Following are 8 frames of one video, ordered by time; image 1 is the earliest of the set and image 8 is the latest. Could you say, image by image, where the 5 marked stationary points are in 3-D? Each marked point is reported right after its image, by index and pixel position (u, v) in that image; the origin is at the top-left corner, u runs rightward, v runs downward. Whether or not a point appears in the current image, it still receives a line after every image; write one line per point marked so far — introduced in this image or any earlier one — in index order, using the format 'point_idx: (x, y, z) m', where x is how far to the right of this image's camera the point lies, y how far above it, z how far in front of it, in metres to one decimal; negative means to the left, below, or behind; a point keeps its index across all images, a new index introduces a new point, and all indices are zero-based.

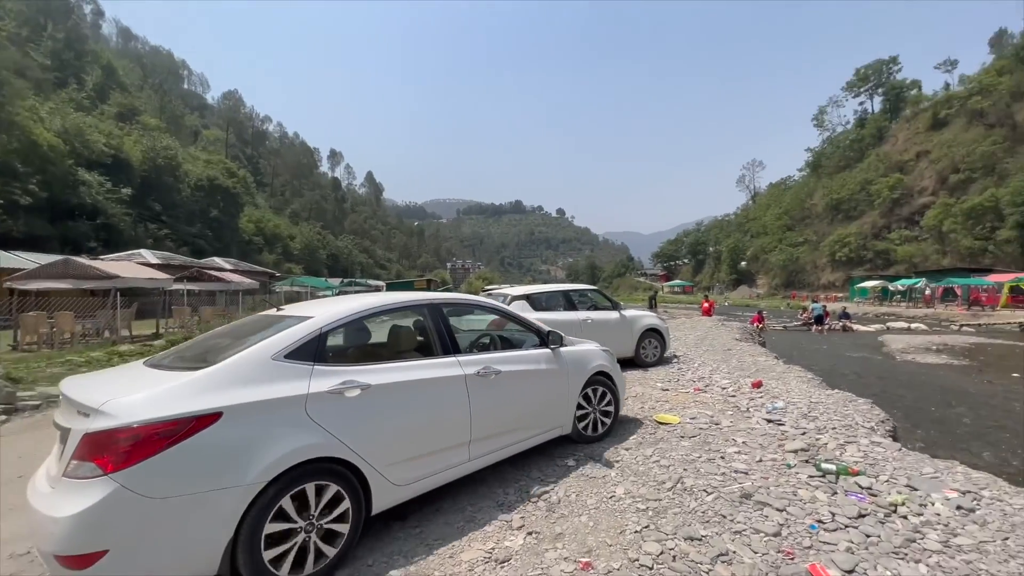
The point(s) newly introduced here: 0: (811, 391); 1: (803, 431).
0: (+4.7, -1.6, +7.4) m
1: (+3.3, -1.6, +5.3) m
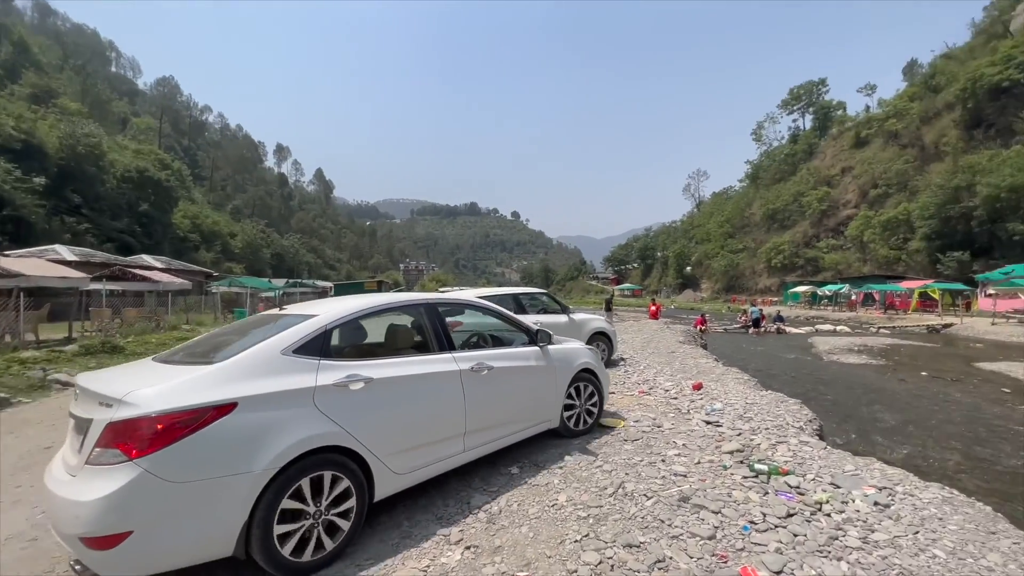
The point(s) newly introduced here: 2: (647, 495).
0: (+3.9, -1.7, +7.8) m
1: (+2.7, -1.7, +5.5) m
2: (+1.2, -1.8, +4.0) m
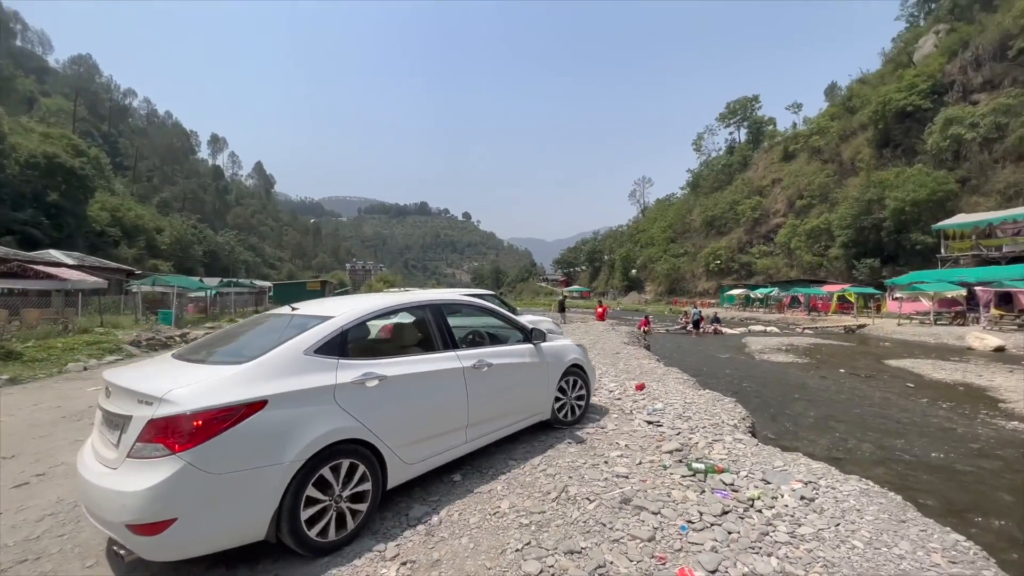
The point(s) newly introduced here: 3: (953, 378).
0: (+3.0, -1.8, +8.0) m
1: (+2.0, -1.7, +5.7) m
2: (+0.7, -1.8, +4.0) m
3: (+13.8, -2.8, +14.7) m
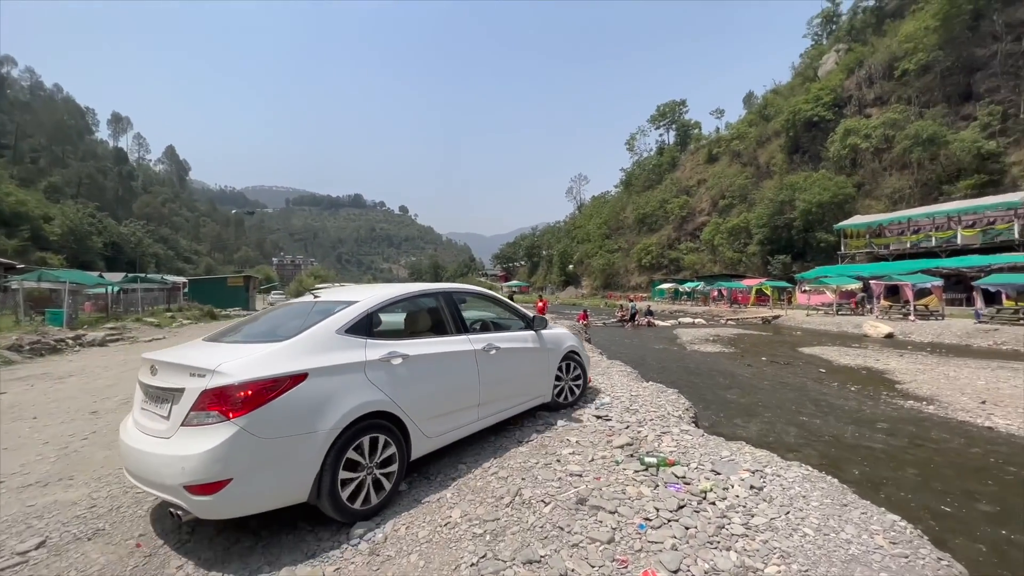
0: (+2.0, -1.6, +8.1) m
1: (+1.4, -1.6, +5.7) m
2: (+0.3, -1.7, +3.9) m
3: (+11.9, -2.6, +16.2) m
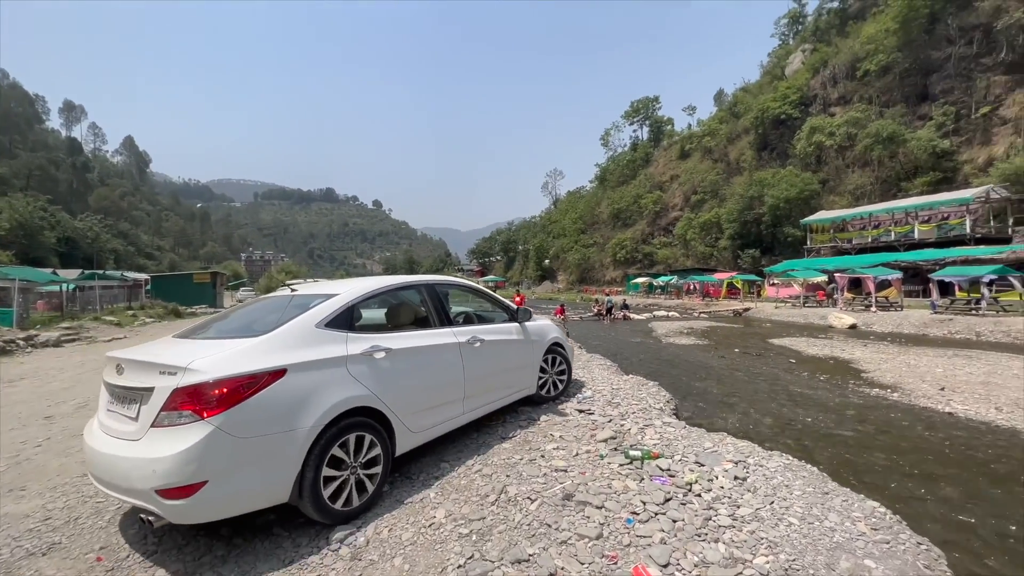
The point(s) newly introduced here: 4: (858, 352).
0: (+1.7, -1.5, +8.2) m
1: (+1.2, -1.6, +5.7) m
2: (+0.1, -1.7, +3.8) m
3: (+11.1, -2.3, +16.7) m
4: (+12.3, -2.3, +16.8) m
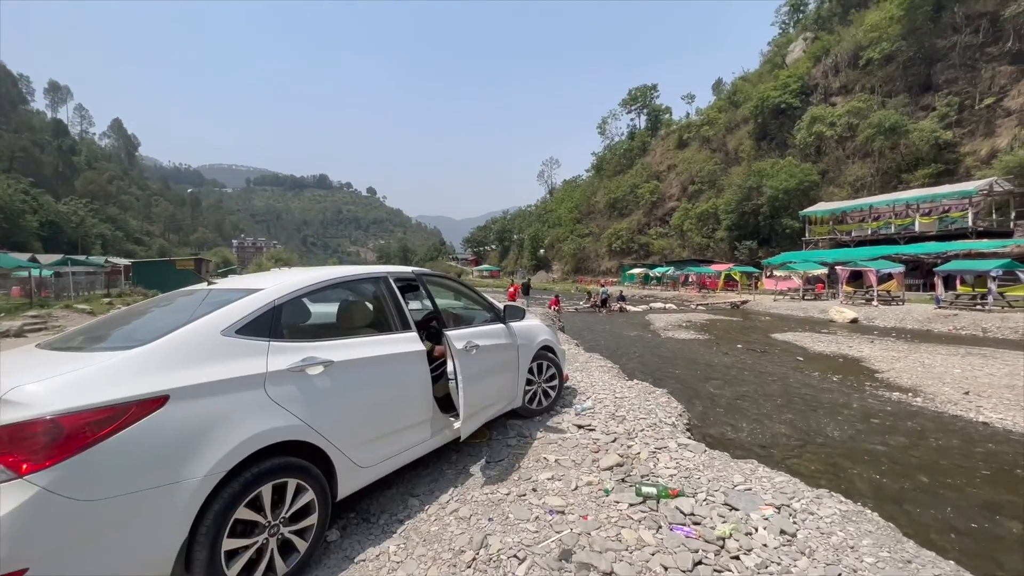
0: (+1.5, -1.4, +7.3) m
1: (+1.0, -1.5, +4.8) m
2: (0.0, -1.7, +2.9) m
3: (+10.9, -2.1, +16.0) m
4: (+12.0, -2.1, +16.1) m
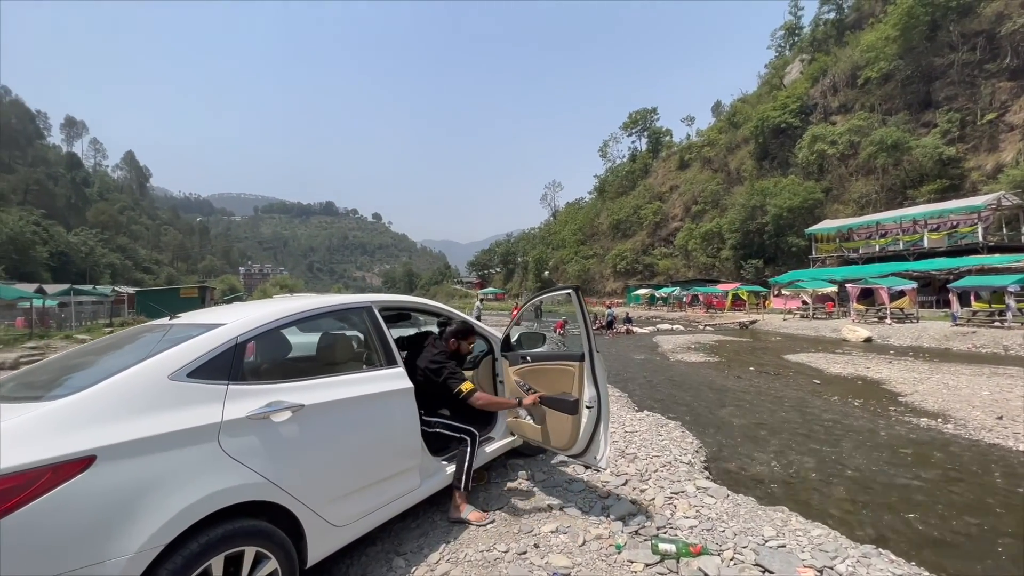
0: (+1.6, -1.8, +6.8) m
1: (+1.0, -1.8, +4.4) m
2: (0.0, -1.8, +2.5) m
3: (+11.0, -2.7, +15.4) m
4: (+12.2, -2.7, +15.5) m
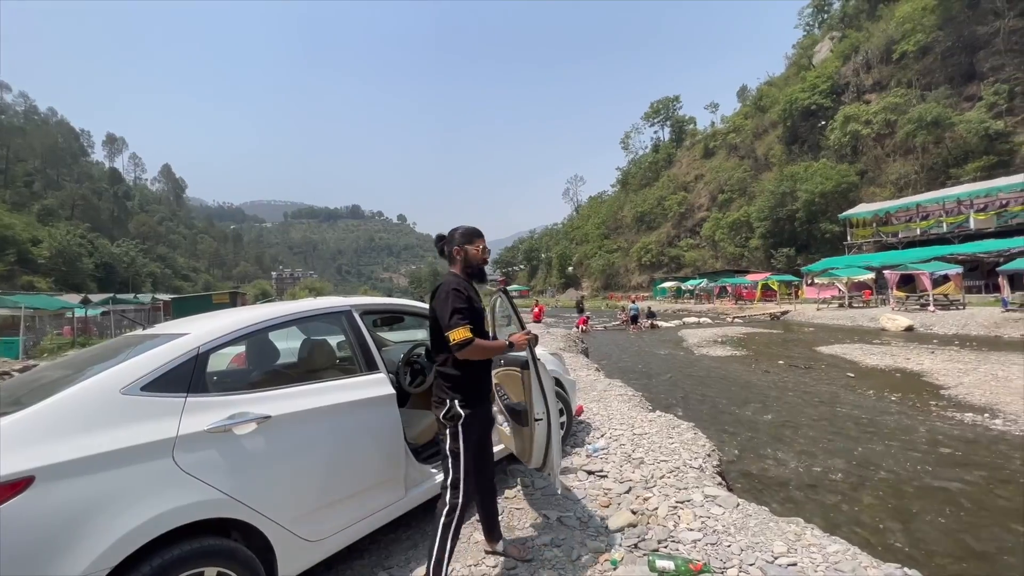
0: (+1.7, -1.7, +6.5) m
1: (+1.0, -1.7, +4.1) m
2: (-0.1, -1.8, +2.3) m
3: (+11.6, -2.3, +14.6) m
4: (+12.7, -2.3, +14.6) m
